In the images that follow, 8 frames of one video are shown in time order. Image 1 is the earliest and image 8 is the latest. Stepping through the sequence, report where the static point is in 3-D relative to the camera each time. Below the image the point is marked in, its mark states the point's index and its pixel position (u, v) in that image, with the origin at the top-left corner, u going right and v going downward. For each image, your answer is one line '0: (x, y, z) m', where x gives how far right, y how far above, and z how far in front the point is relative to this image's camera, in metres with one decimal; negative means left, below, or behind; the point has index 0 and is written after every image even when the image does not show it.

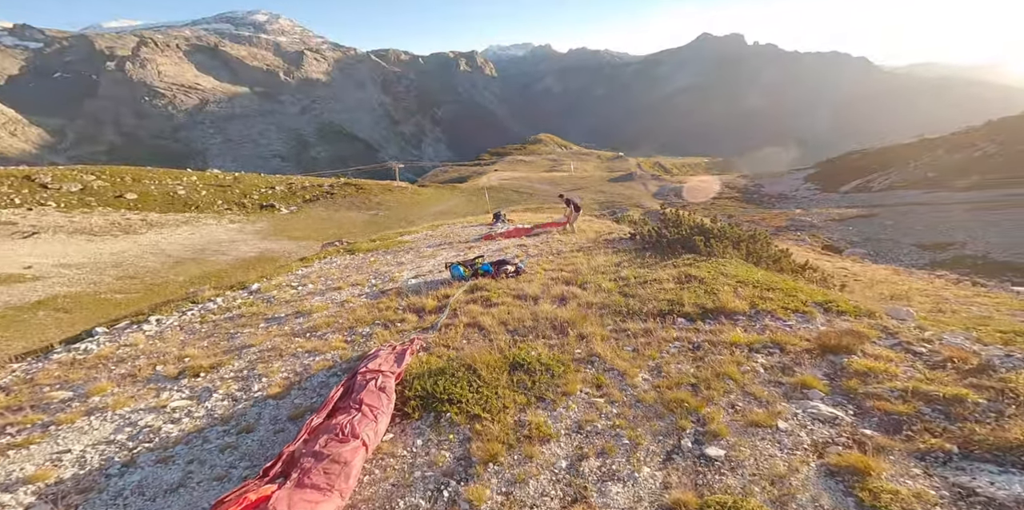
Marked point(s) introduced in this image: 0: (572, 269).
0: (+2.3, -0.6, +19.8) m
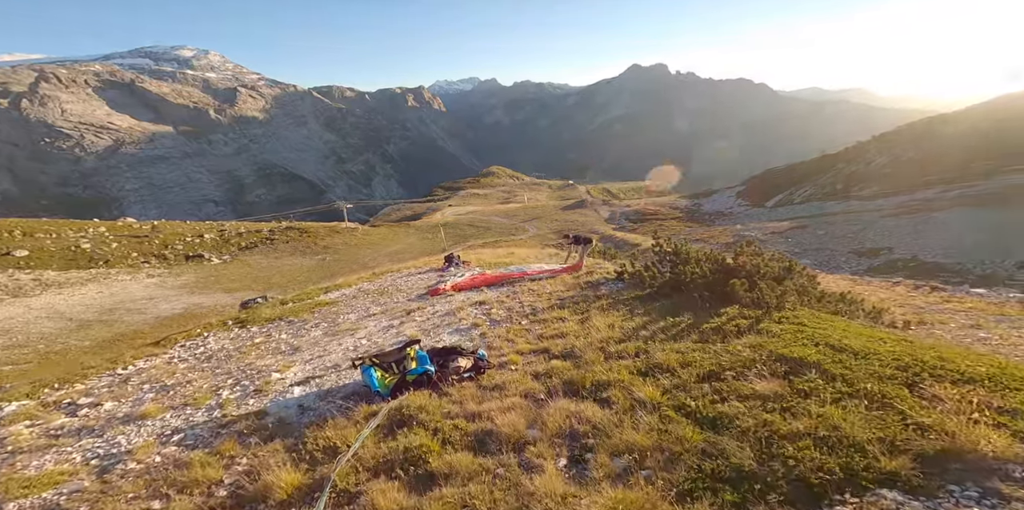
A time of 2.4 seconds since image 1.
0: (+1.2, -2.3, +12.0) m
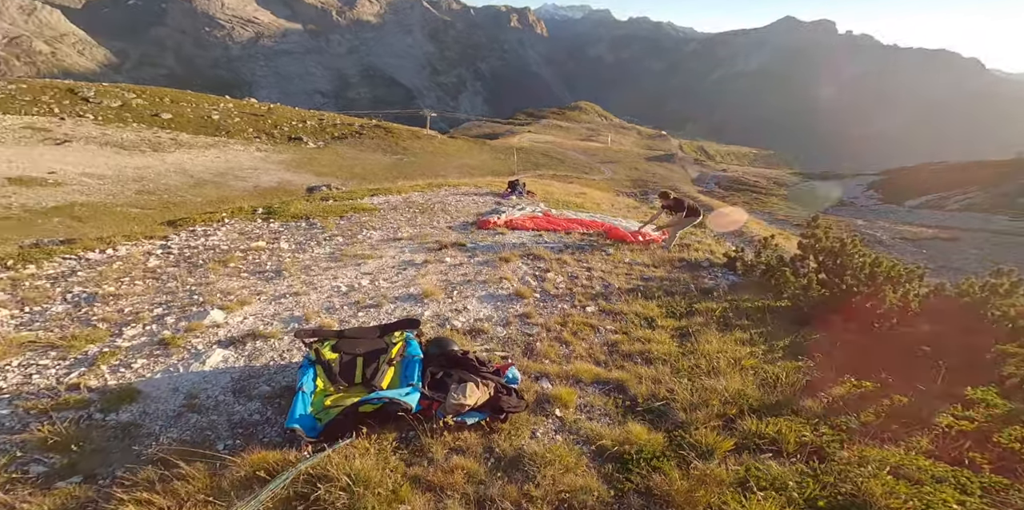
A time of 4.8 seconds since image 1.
0: (+1.9, -1.9, +6.9) m
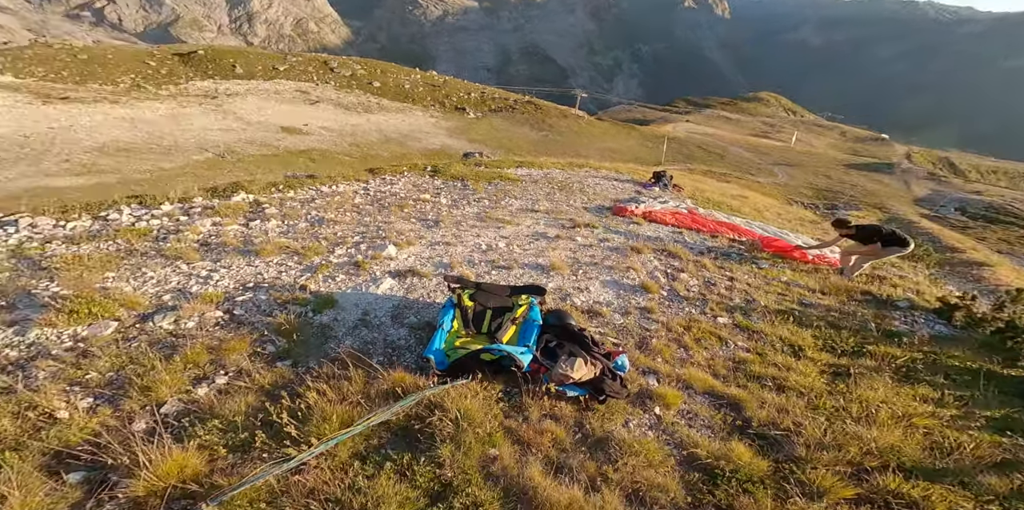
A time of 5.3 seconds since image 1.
0: (+3.1, -2.1, +6.6) m
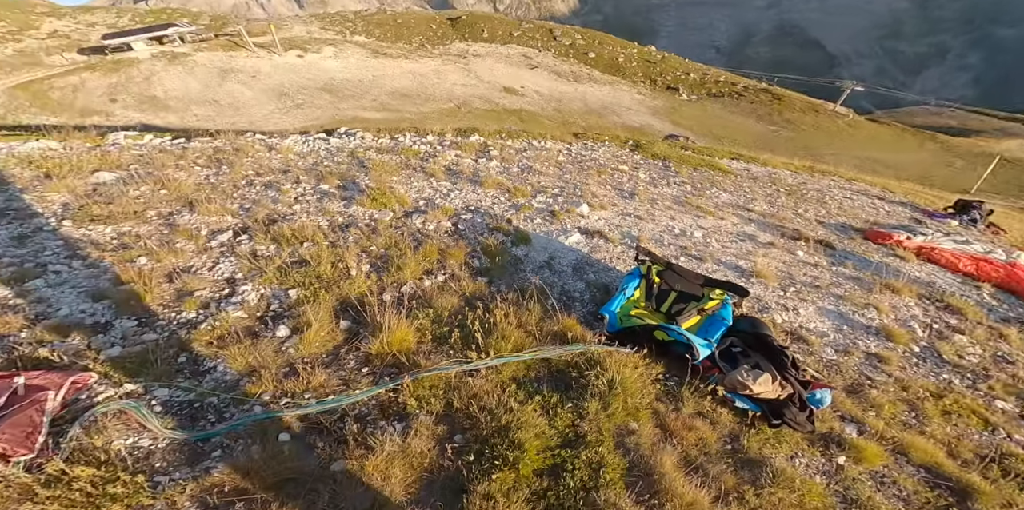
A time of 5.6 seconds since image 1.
0: (+4.8, -2.7, +5.3) m
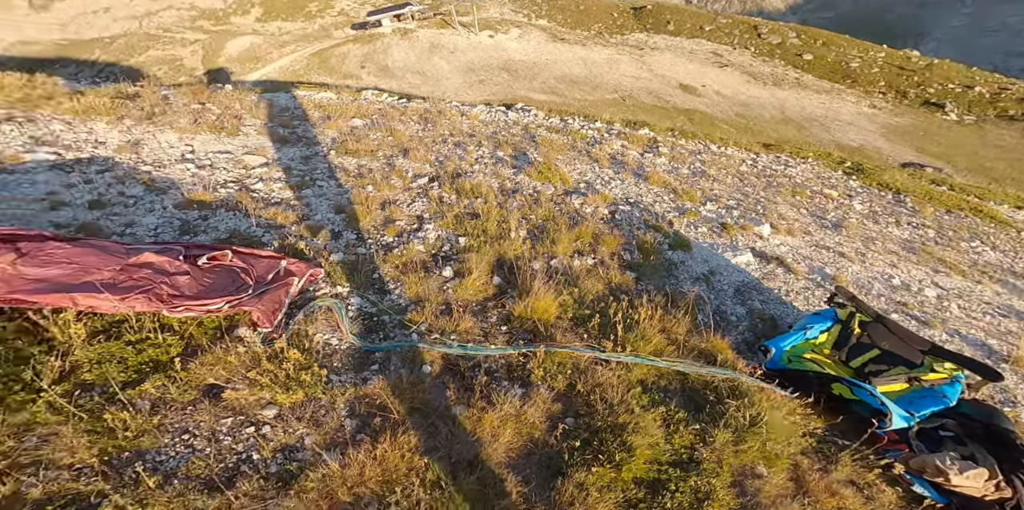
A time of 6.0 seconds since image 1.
0: (+5.4, -3.6, +3.7) m
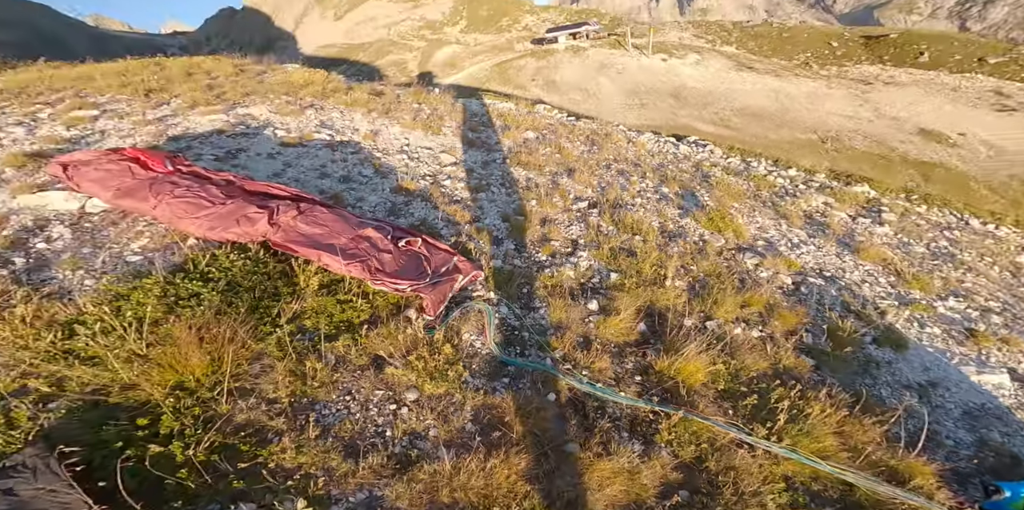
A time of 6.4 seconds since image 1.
0: (+5.2, -4.8, +1.6) m
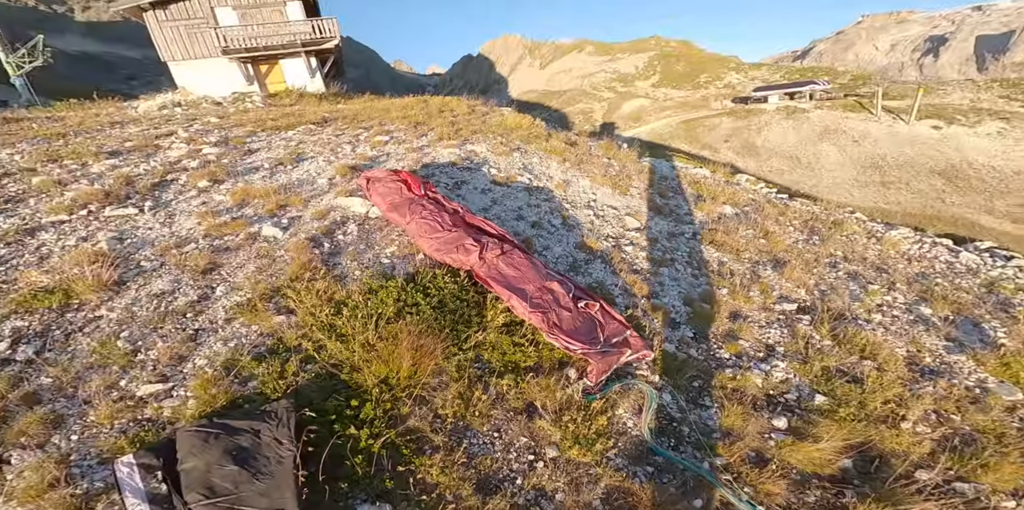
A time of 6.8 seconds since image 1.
0: (+4.3, -5.8, -0.8) m
